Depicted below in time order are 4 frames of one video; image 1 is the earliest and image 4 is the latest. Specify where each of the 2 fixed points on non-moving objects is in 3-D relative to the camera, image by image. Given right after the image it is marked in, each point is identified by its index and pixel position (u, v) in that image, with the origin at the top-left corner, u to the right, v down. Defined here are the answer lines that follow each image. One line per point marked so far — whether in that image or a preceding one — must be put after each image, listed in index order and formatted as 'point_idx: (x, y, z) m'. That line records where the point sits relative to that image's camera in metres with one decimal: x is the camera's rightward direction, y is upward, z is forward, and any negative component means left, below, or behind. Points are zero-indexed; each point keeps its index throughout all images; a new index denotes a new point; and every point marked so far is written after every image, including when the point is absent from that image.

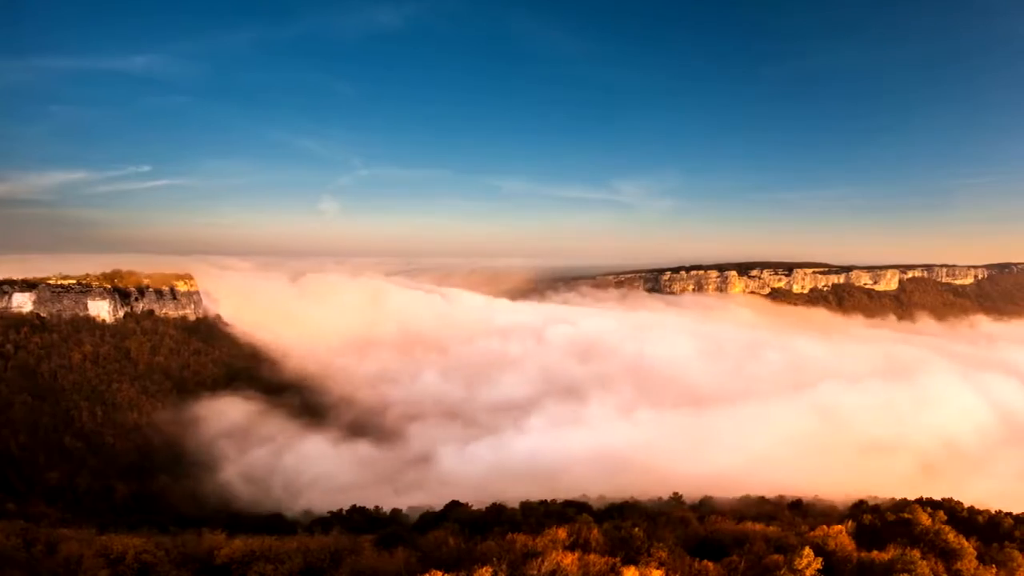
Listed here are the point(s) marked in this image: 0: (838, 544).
0: (+11.6, -9.2, +19.7) m
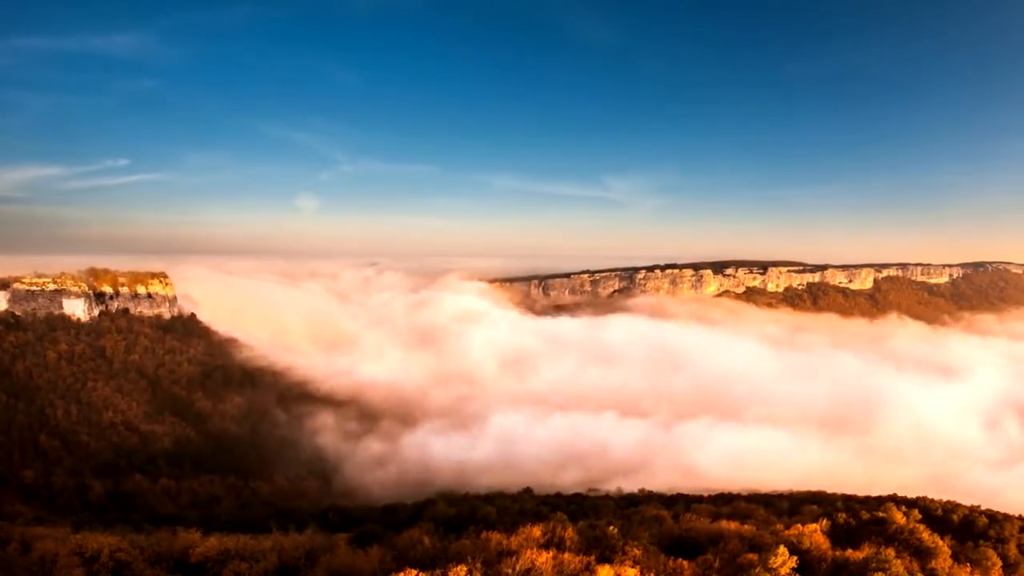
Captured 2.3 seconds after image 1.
0: (+10.8, -9.1, +19.7) m
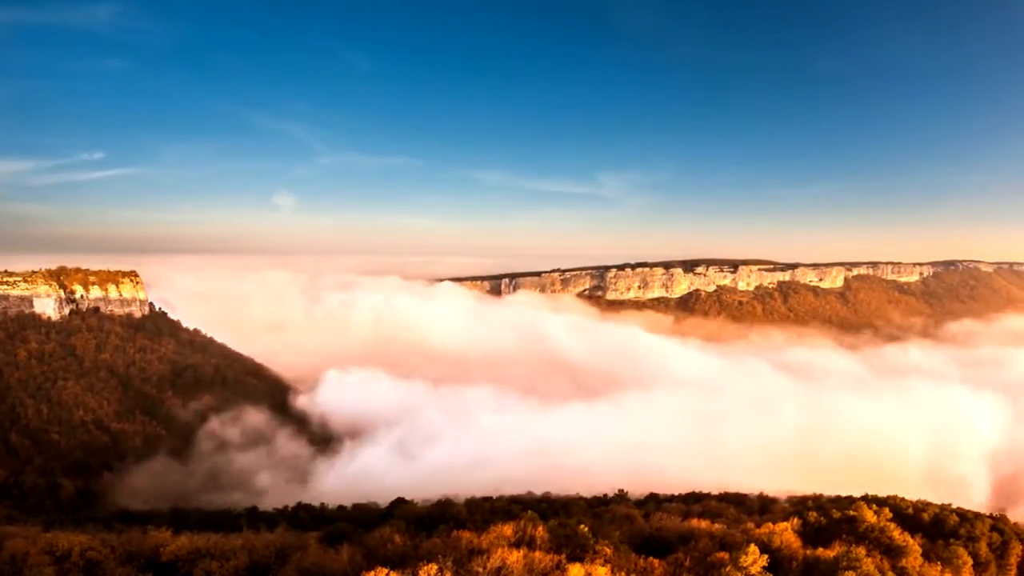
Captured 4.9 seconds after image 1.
0: (+9.7, -9.1, +19.7) m
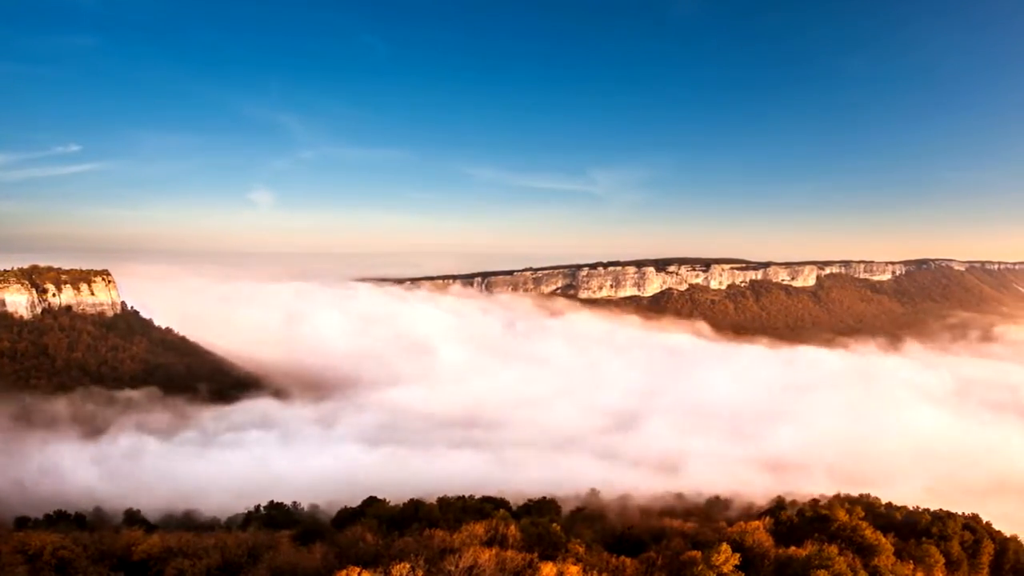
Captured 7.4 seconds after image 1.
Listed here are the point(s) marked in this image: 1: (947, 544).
0: (+8.7, -9.0, +19.7) m
1: (+15.5, -9.1, +19.6) m
